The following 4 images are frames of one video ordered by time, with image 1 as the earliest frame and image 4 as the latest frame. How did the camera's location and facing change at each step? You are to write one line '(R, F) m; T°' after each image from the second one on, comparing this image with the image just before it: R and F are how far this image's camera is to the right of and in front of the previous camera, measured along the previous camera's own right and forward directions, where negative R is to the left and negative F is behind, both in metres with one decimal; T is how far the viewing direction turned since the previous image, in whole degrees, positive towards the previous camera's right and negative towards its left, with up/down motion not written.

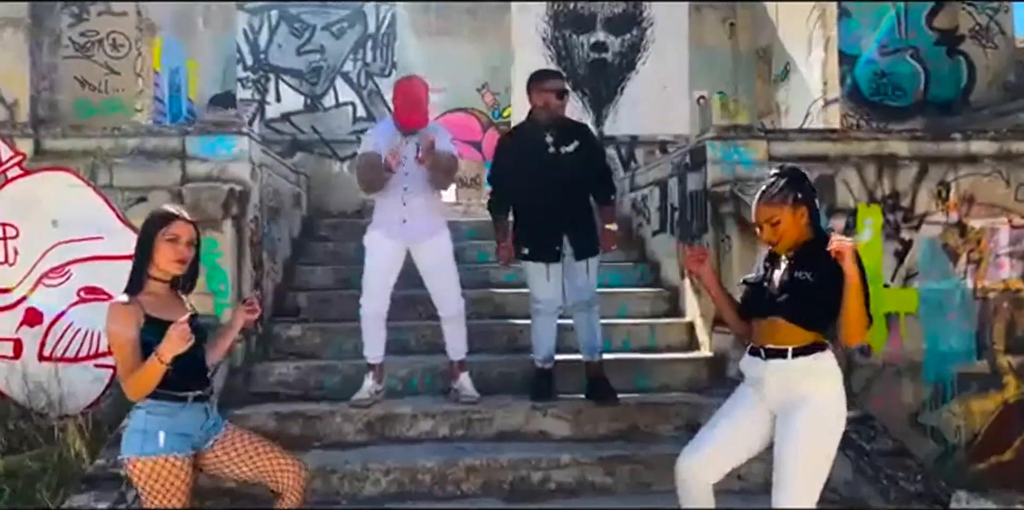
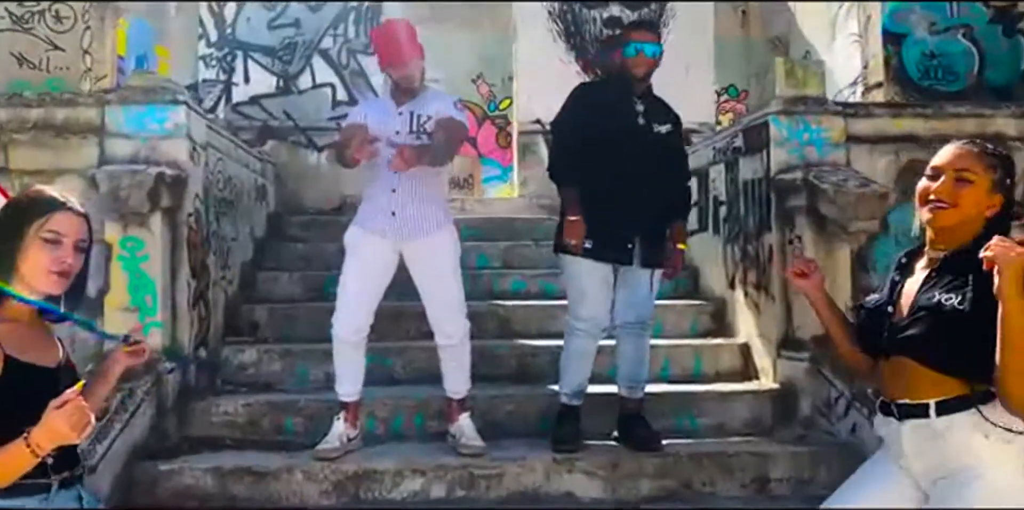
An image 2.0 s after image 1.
(-0.1, +1.1) m; +1°
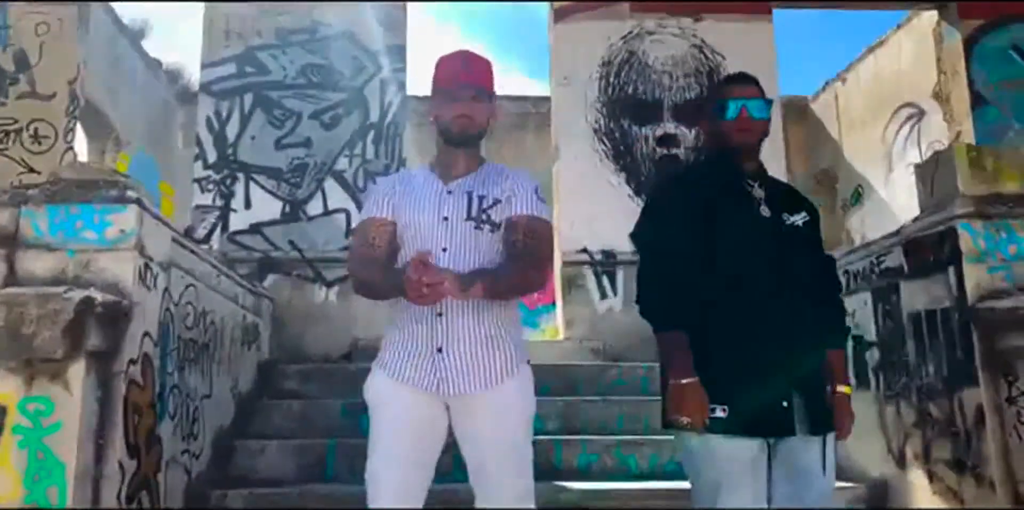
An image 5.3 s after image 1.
(-0.3, +1.3) m; -1°
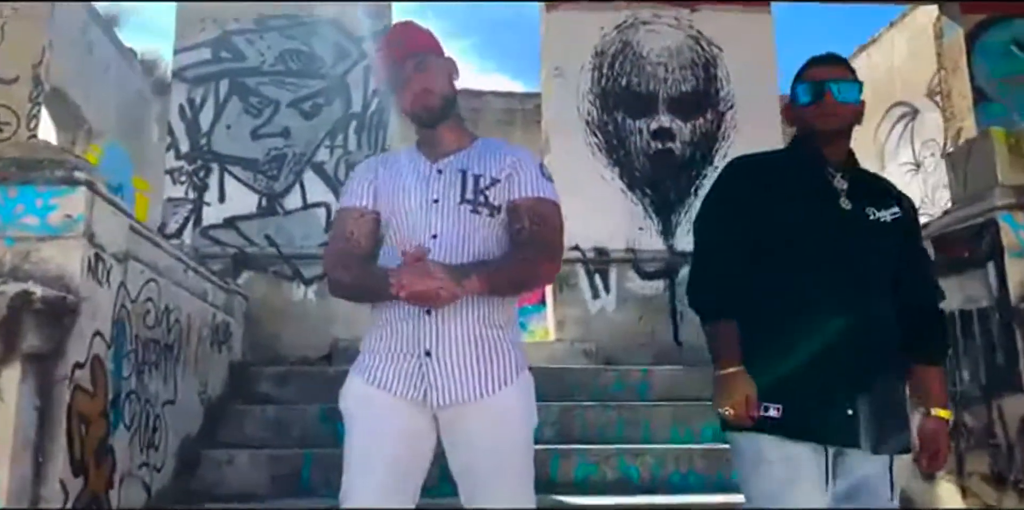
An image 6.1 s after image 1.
(-0.1, +0.3) m; +1°
